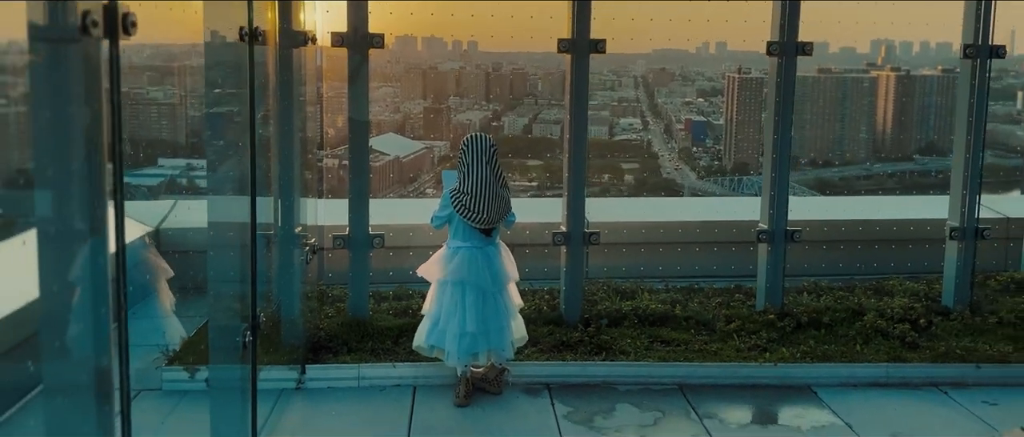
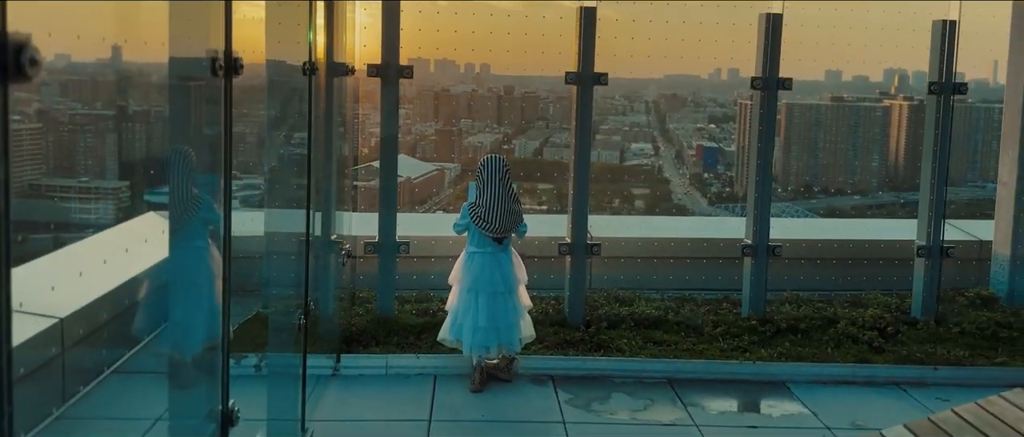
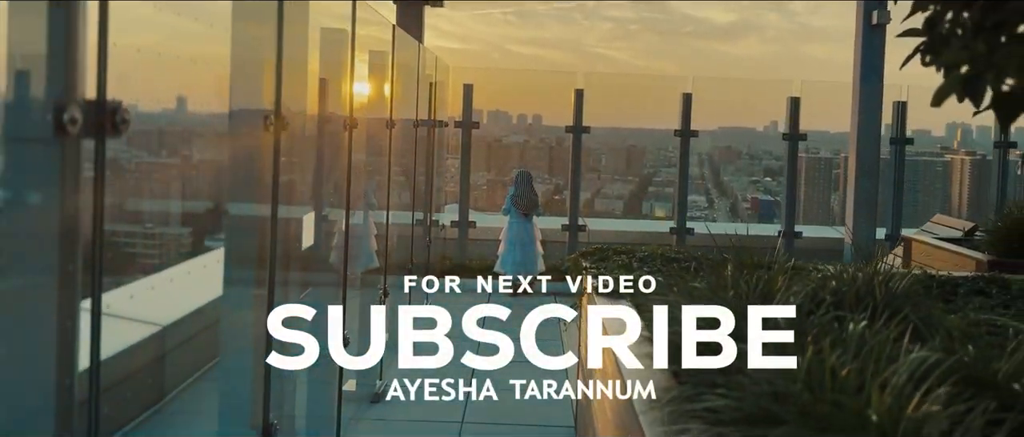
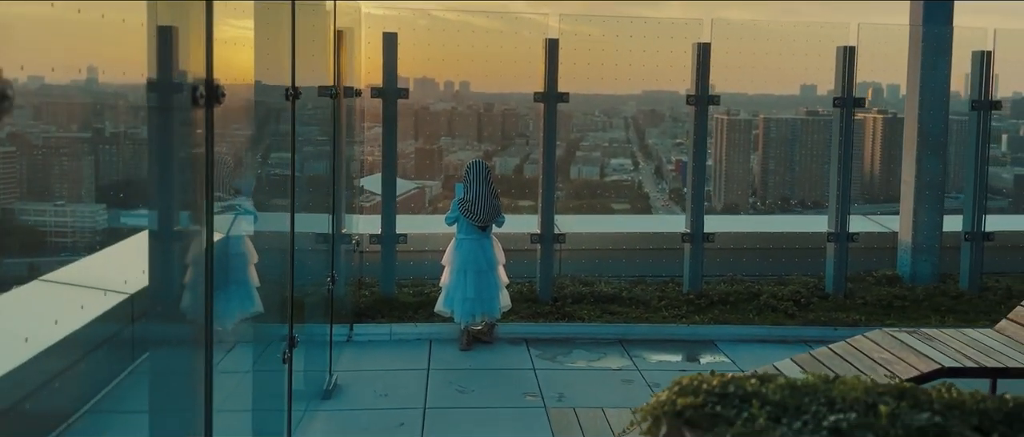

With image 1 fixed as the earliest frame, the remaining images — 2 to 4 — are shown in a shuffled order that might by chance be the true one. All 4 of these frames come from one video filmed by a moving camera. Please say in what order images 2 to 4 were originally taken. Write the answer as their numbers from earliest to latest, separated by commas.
2, 4, 3
